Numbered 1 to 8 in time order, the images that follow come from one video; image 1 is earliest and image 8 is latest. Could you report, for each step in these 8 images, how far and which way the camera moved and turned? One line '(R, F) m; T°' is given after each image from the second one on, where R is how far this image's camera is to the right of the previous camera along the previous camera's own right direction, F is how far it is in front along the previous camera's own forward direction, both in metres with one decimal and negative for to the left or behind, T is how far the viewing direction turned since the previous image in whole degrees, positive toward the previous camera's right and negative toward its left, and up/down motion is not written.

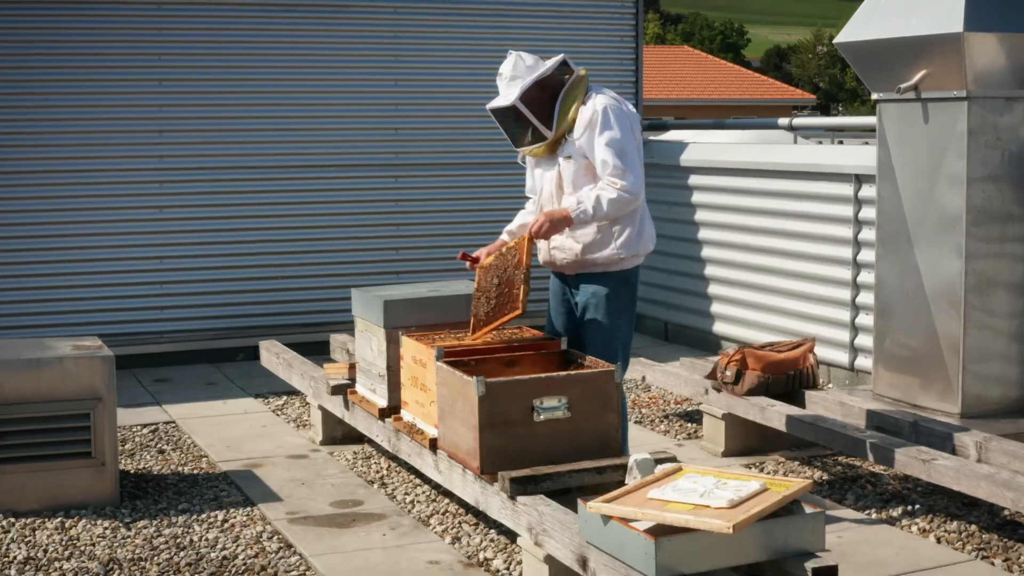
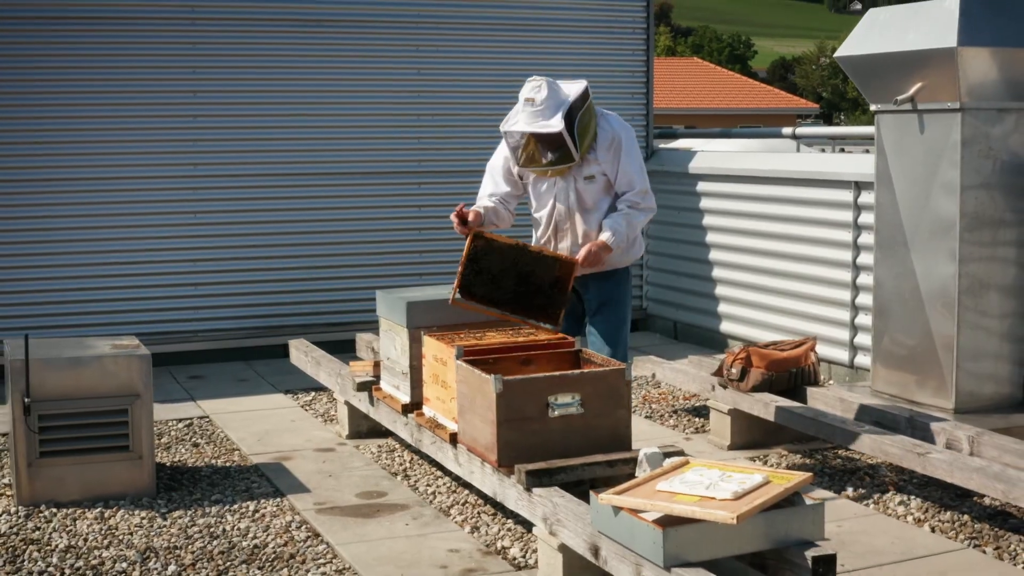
(0.0, -0.1) m; 0°
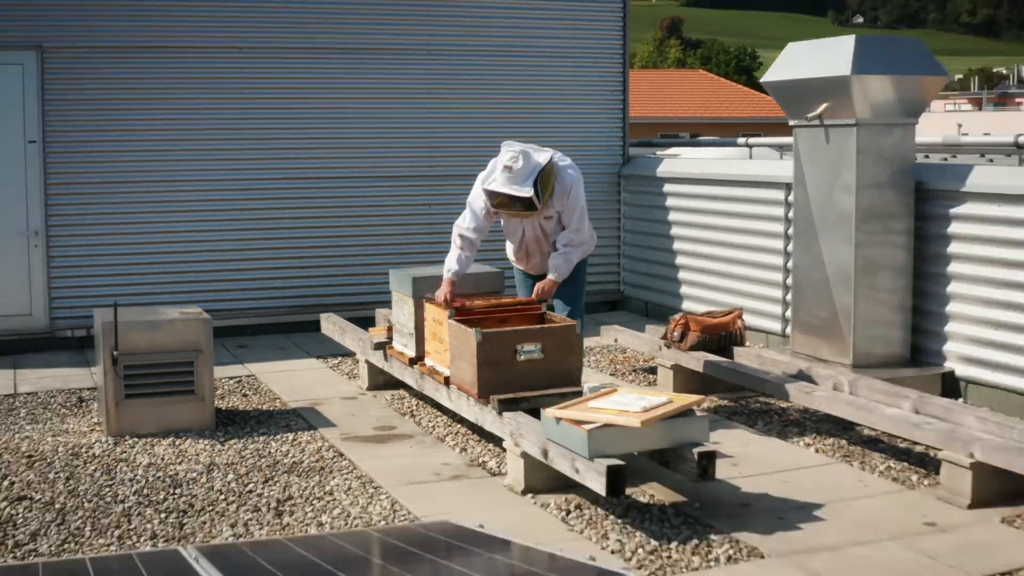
(0.0, -0.4) m; -1°
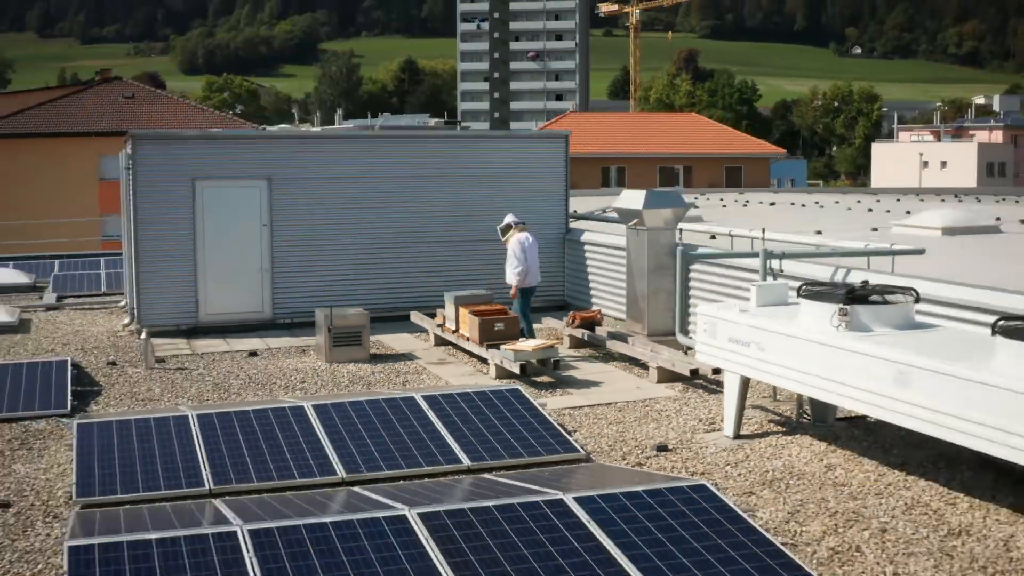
(+0.1, -2.5) m; -1°
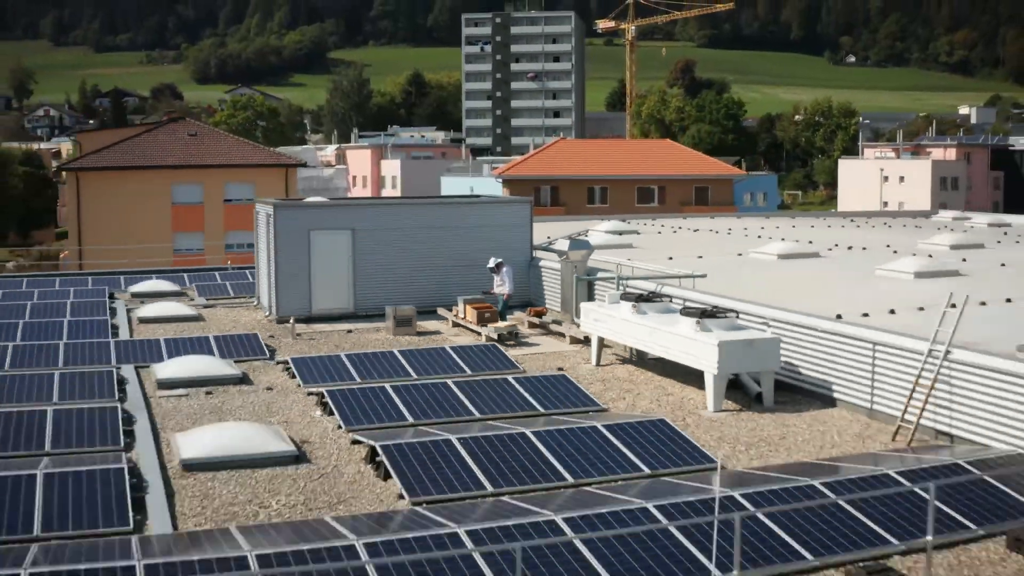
(+0.1, -3.6) m; 0°
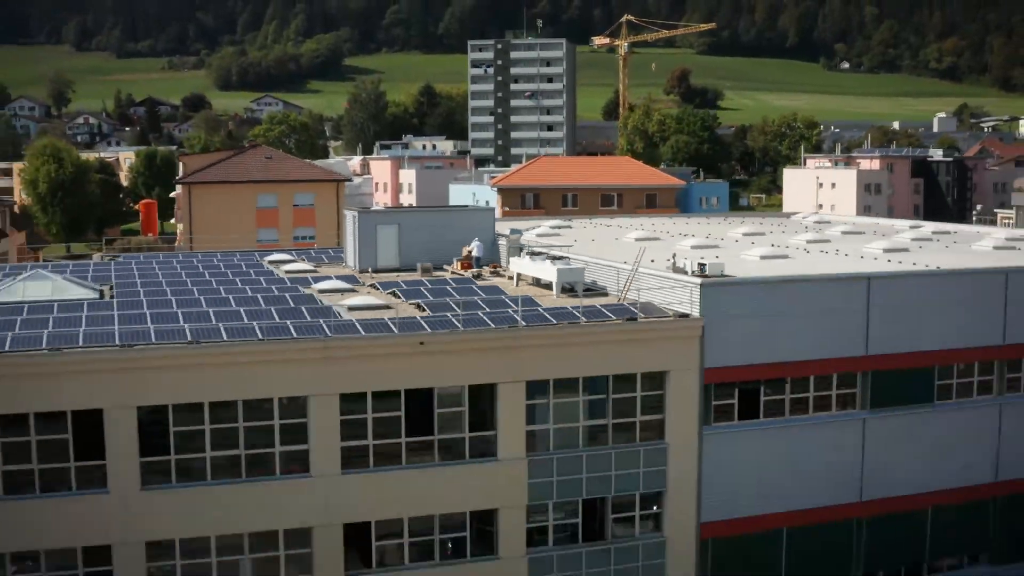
(+0.4, -7.9) m; 0°
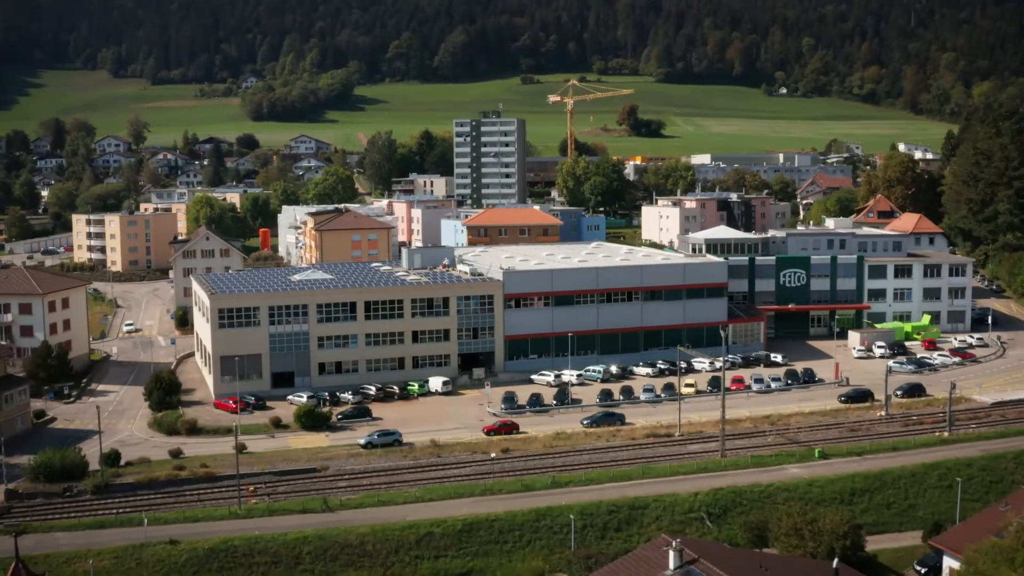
(+1.4, -33.3) m; 0°
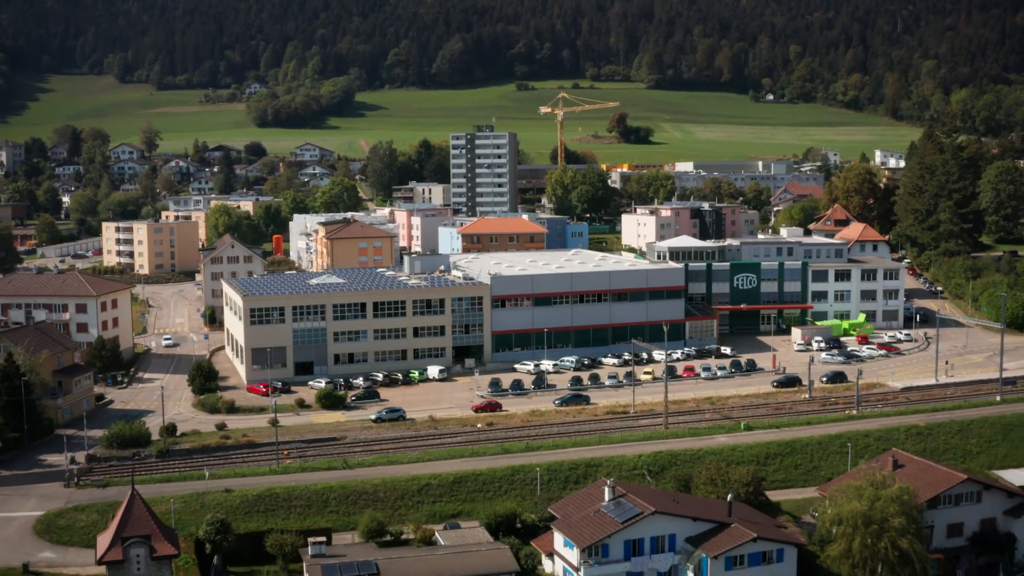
(+0.4, -8.0) m; 0°
